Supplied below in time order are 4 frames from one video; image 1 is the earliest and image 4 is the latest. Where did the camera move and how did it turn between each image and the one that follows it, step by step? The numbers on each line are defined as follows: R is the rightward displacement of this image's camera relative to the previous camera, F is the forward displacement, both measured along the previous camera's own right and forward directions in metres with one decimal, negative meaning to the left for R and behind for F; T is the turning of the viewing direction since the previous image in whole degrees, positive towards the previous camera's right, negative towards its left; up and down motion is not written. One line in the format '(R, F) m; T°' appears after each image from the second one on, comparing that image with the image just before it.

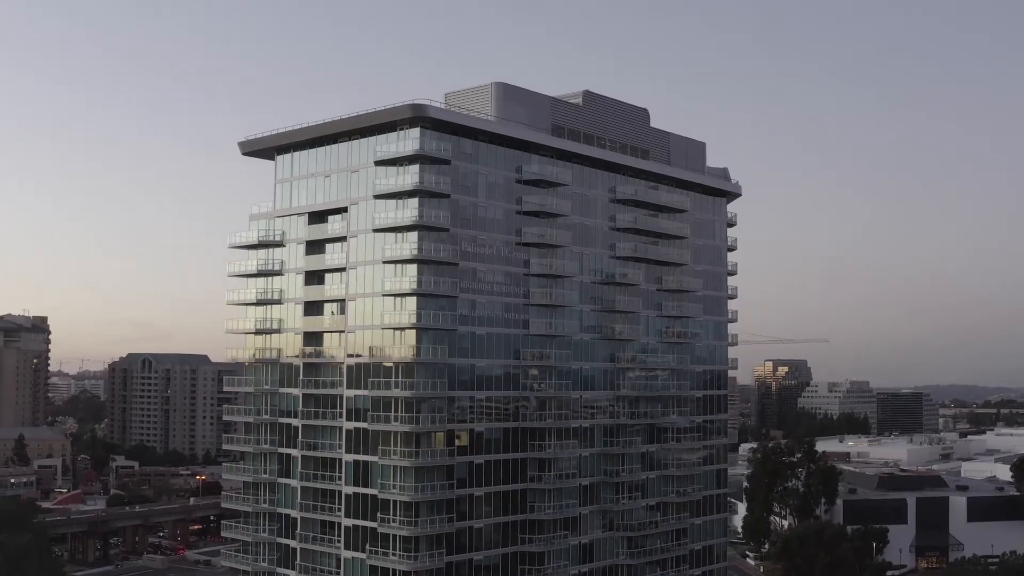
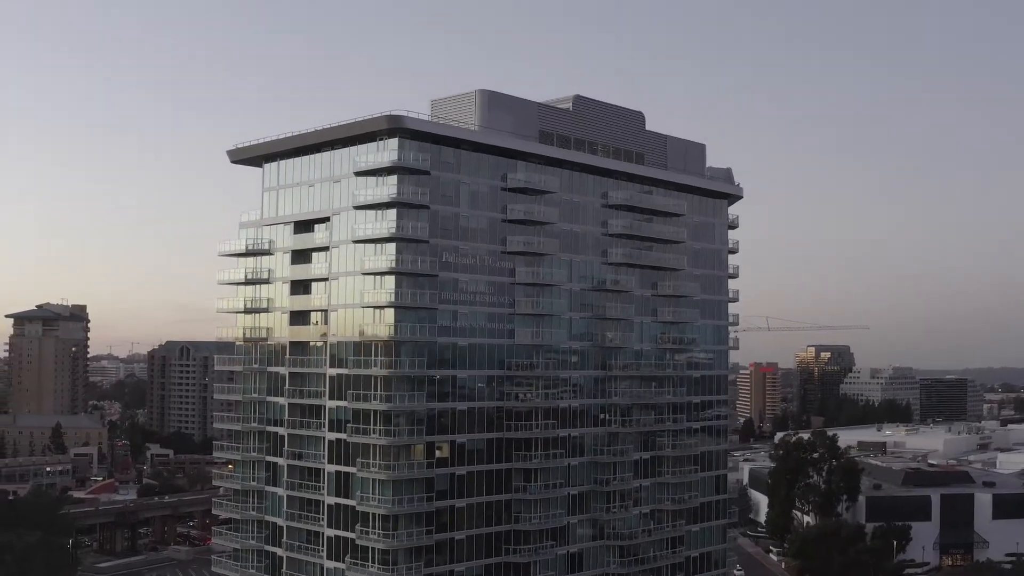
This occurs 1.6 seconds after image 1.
(+4.2, +0.7) m; -2°
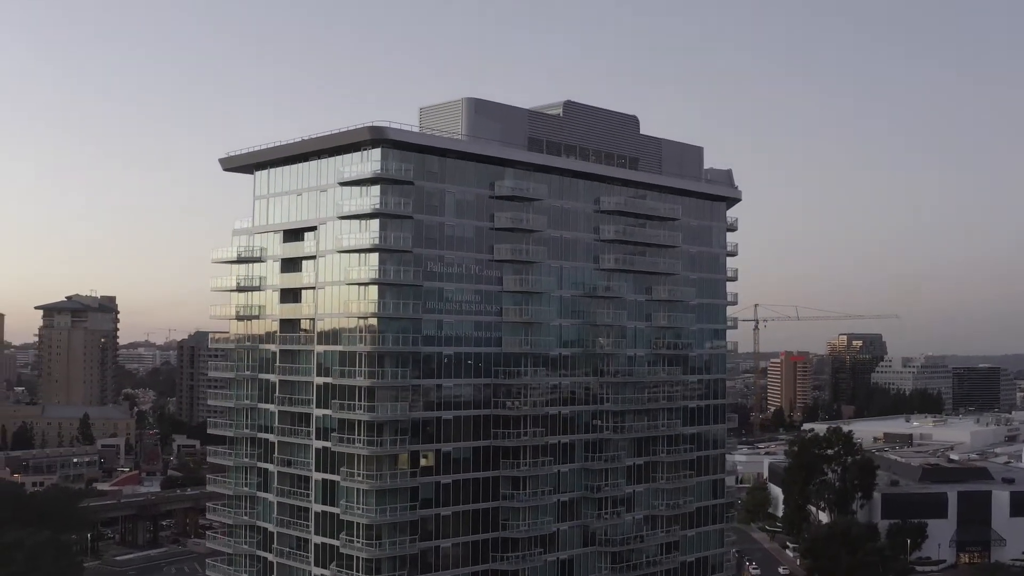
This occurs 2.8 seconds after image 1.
(+3.2, 0.0) m; -2°
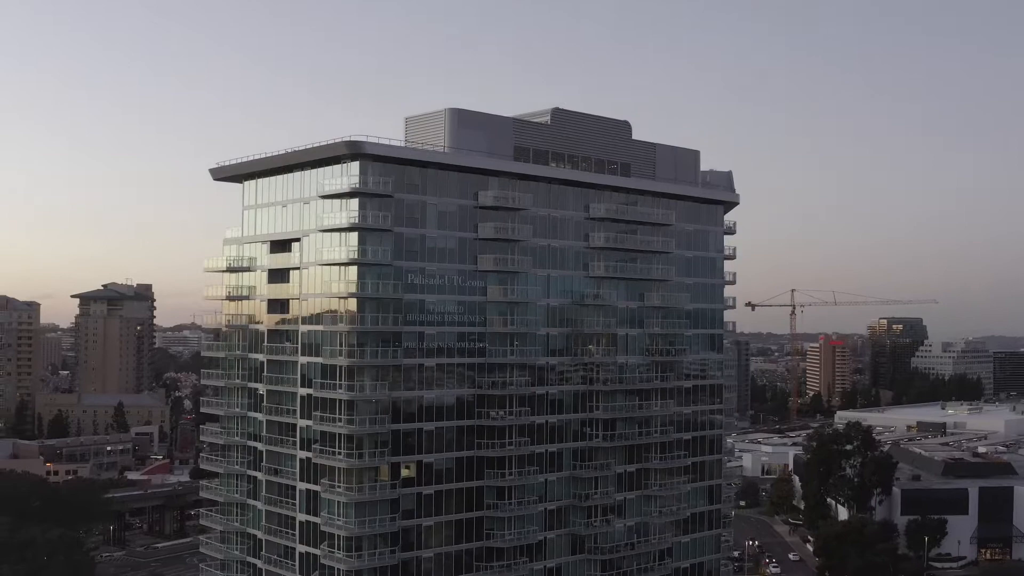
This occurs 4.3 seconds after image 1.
(+4.1, +0.1) m; -2°
